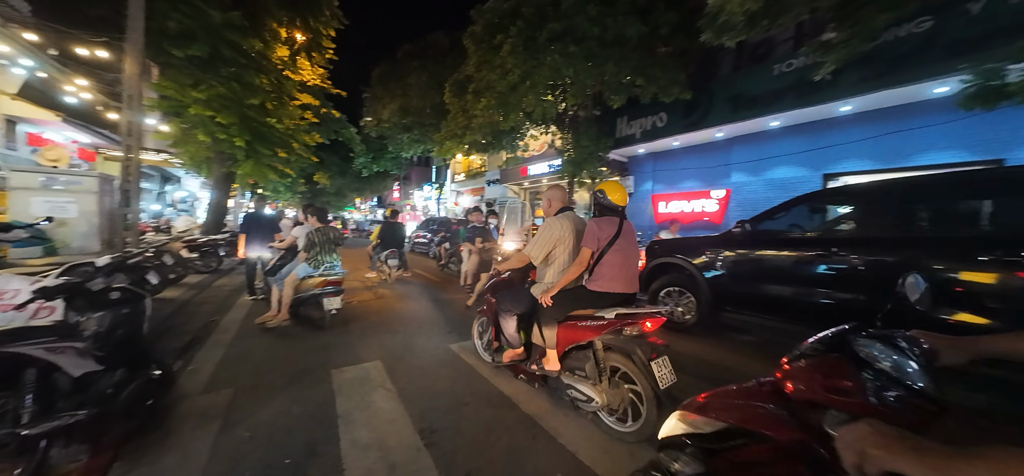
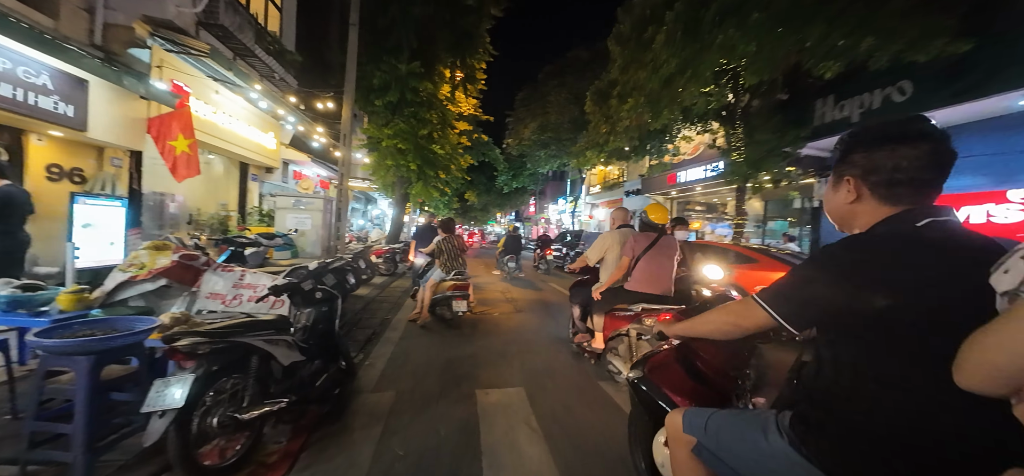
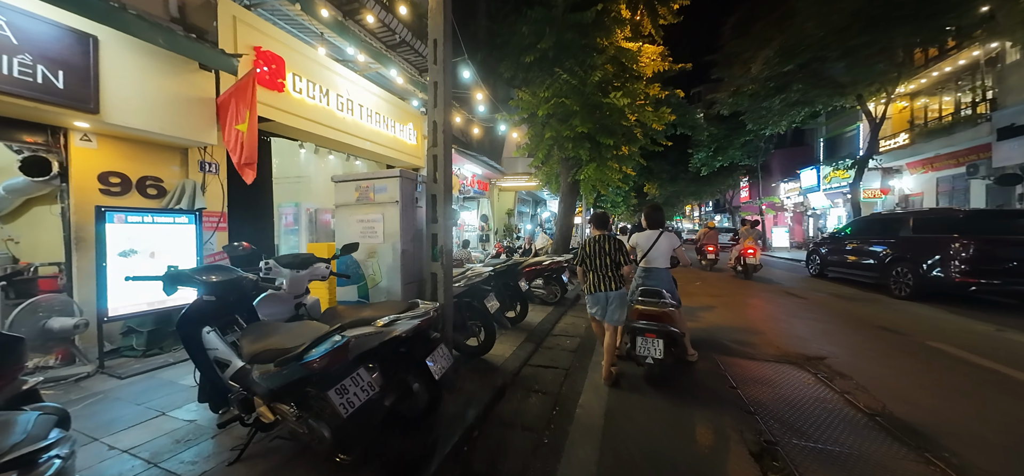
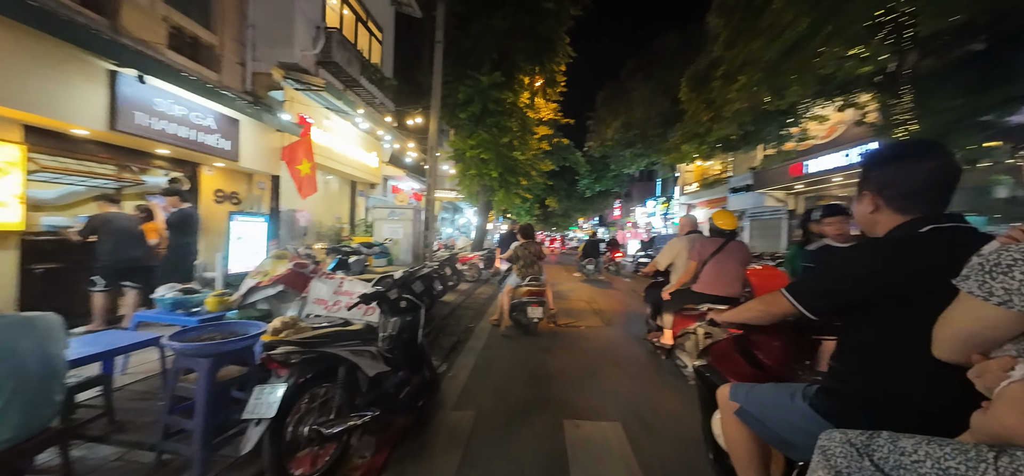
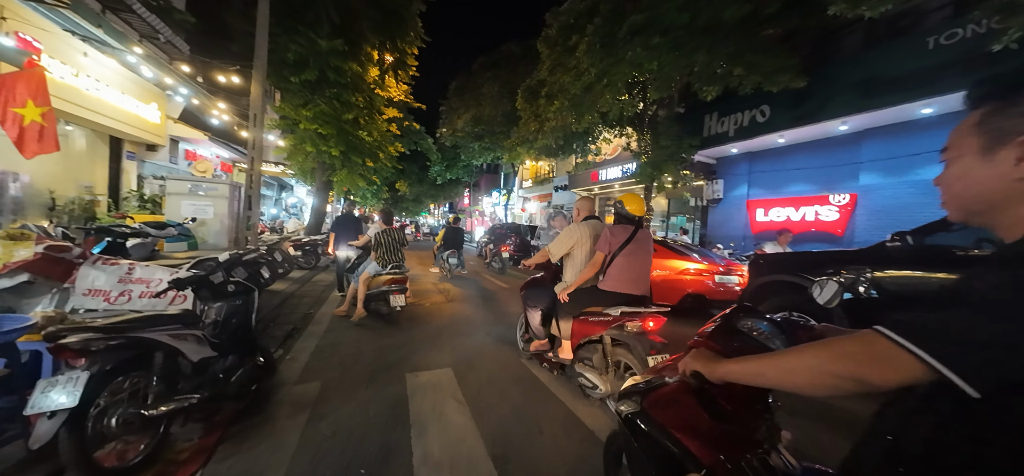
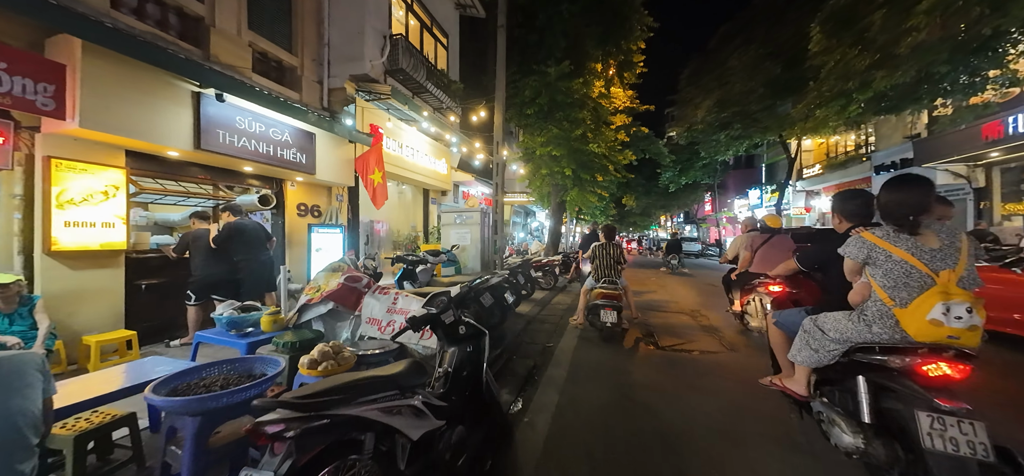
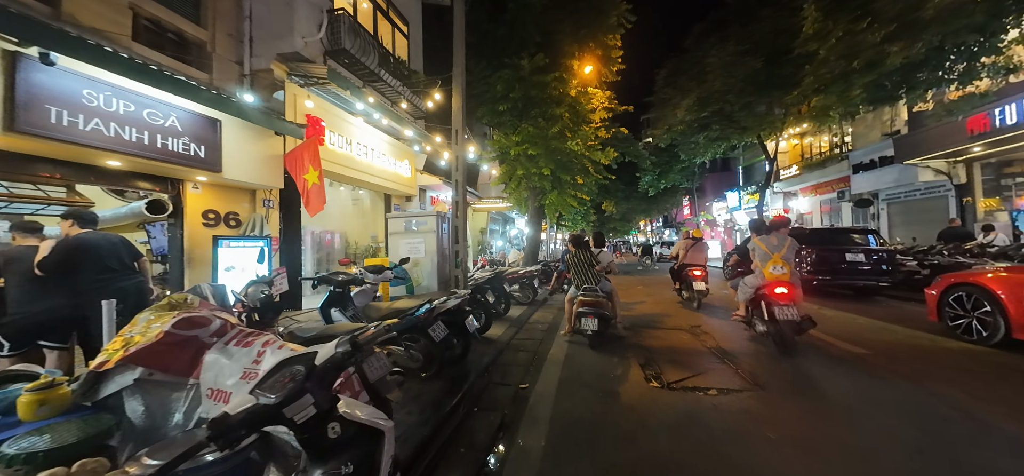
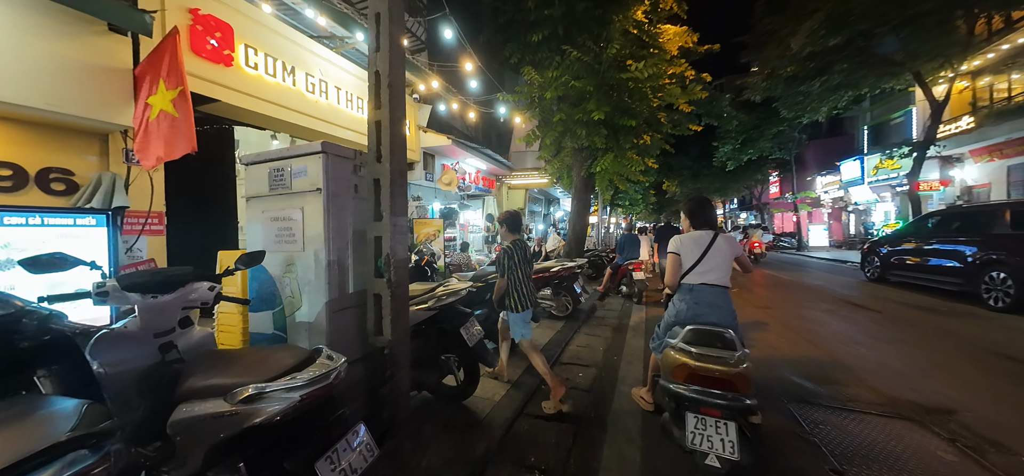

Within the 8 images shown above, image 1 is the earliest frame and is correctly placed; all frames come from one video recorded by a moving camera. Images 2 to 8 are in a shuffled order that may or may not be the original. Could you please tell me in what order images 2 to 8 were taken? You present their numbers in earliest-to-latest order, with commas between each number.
5, 2, 4, 6, 7, 3, 8
